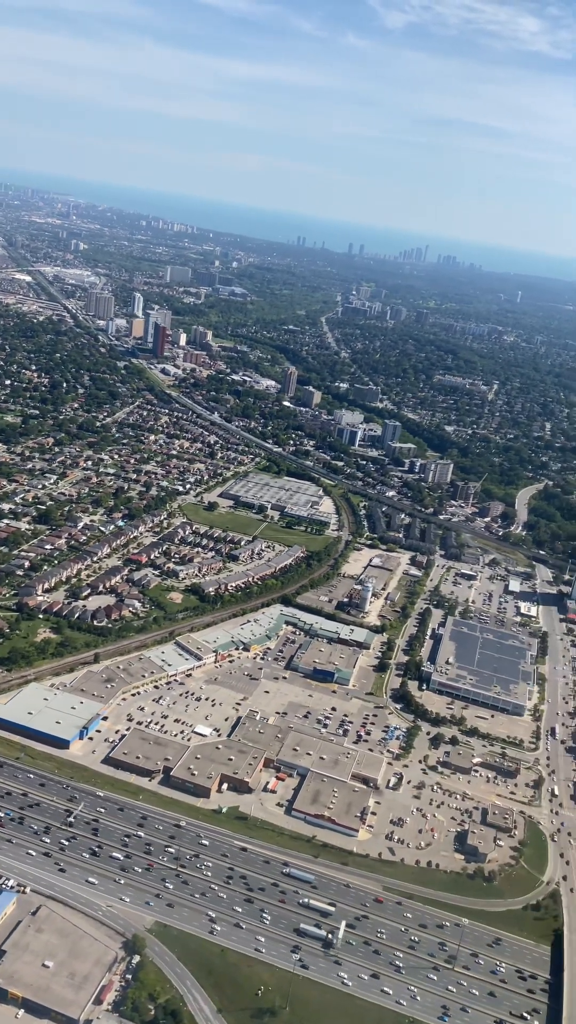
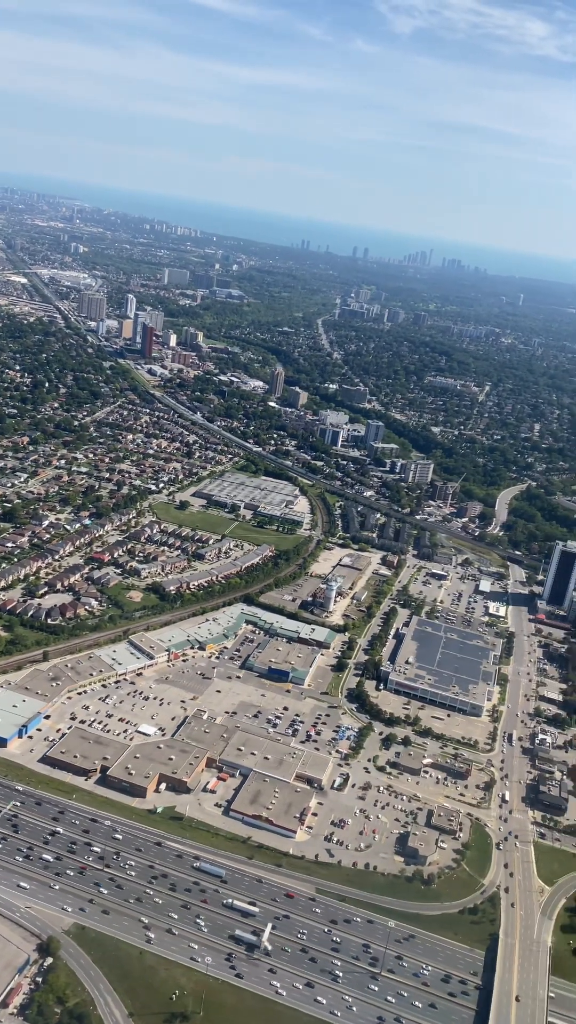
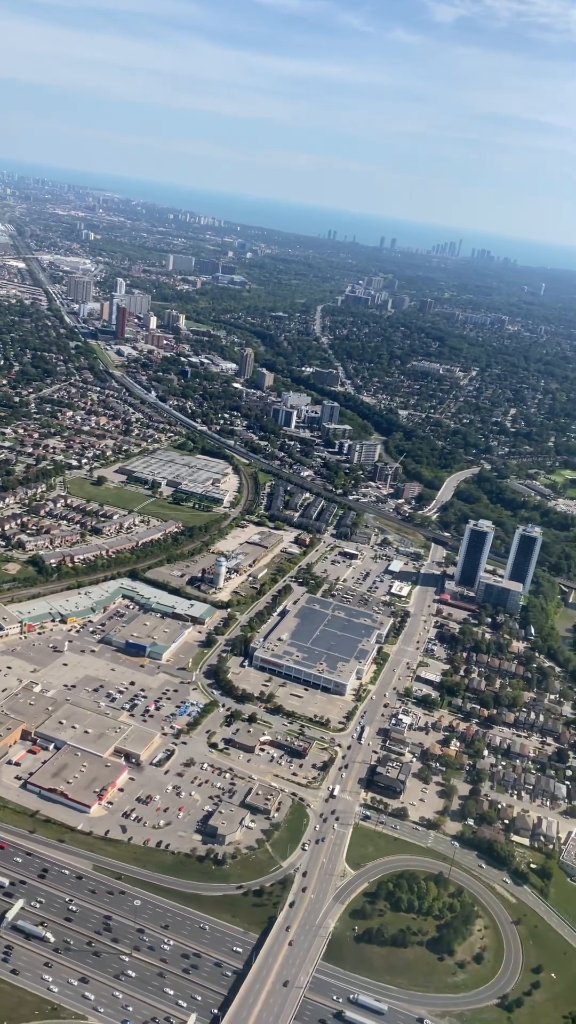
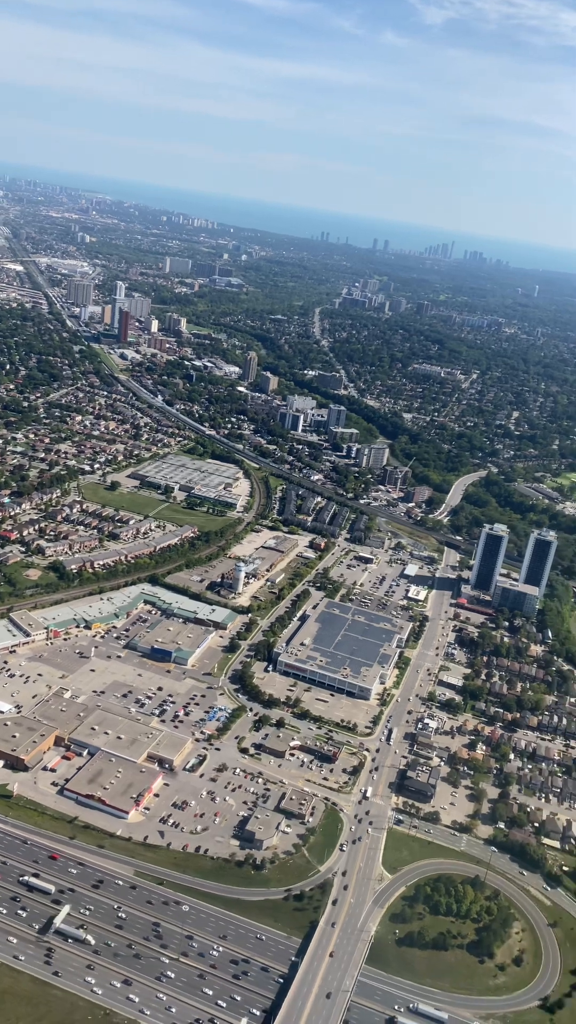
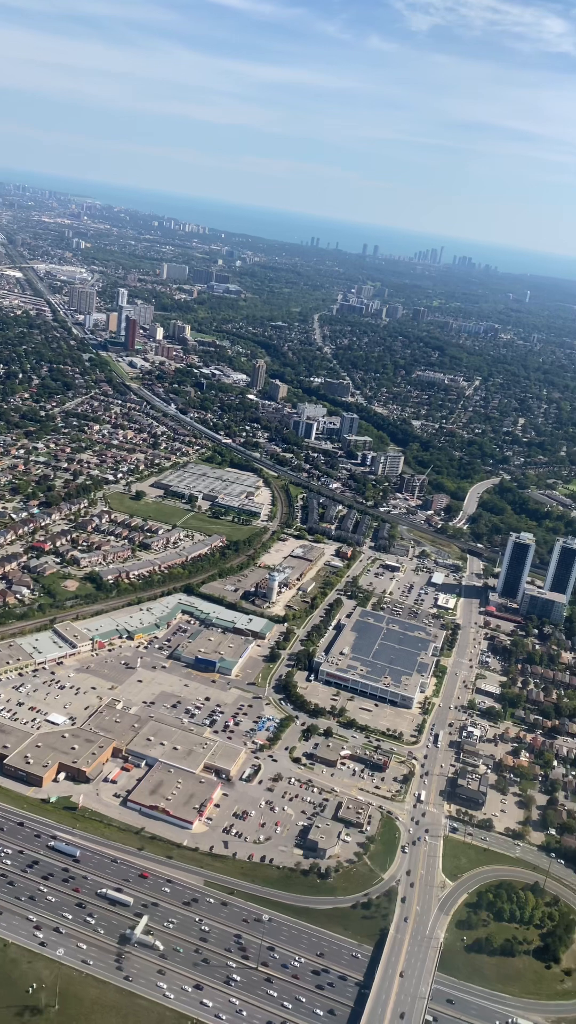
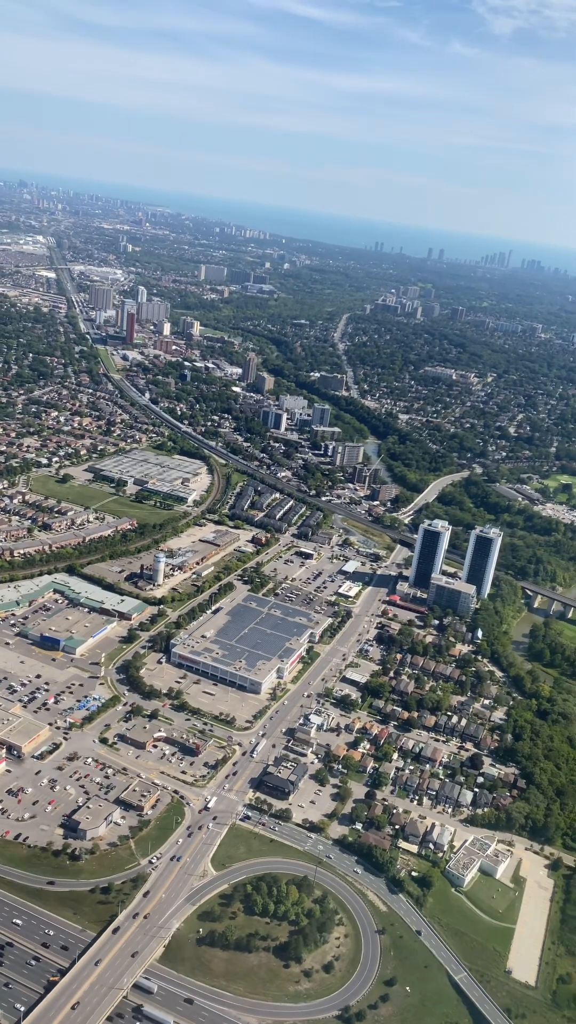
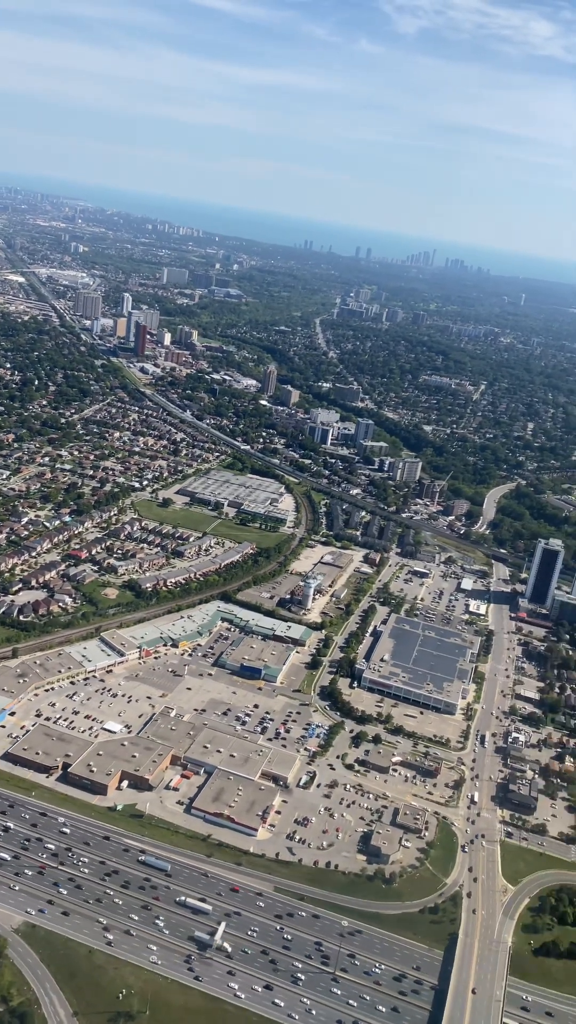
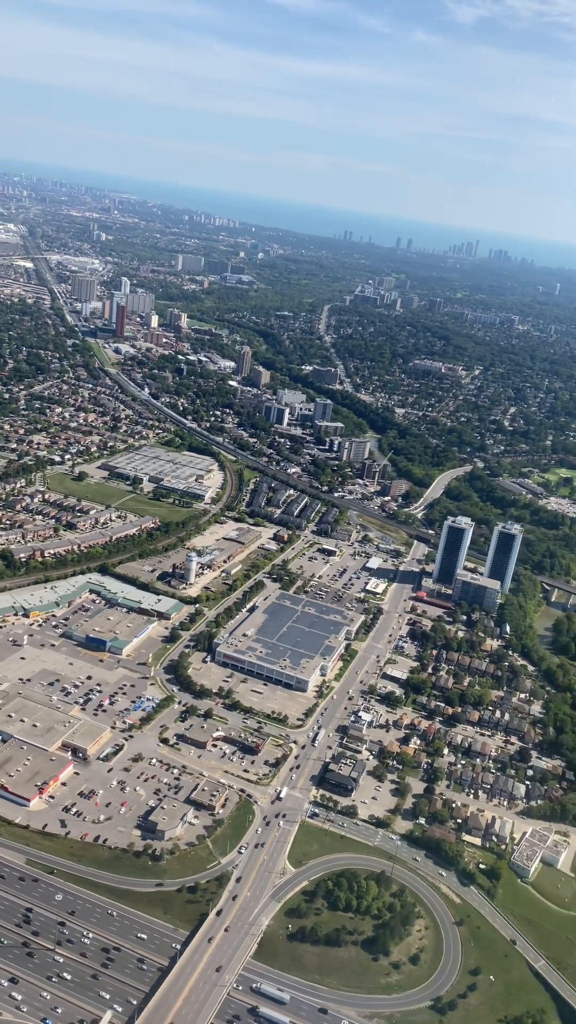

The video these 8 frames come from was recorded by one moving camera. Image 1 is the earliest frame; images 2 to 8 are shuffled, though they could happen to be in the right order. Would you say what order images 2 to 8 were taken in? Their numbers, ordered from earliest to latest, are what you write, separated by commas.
2, 7, 5, 4, 3, 8, 6
